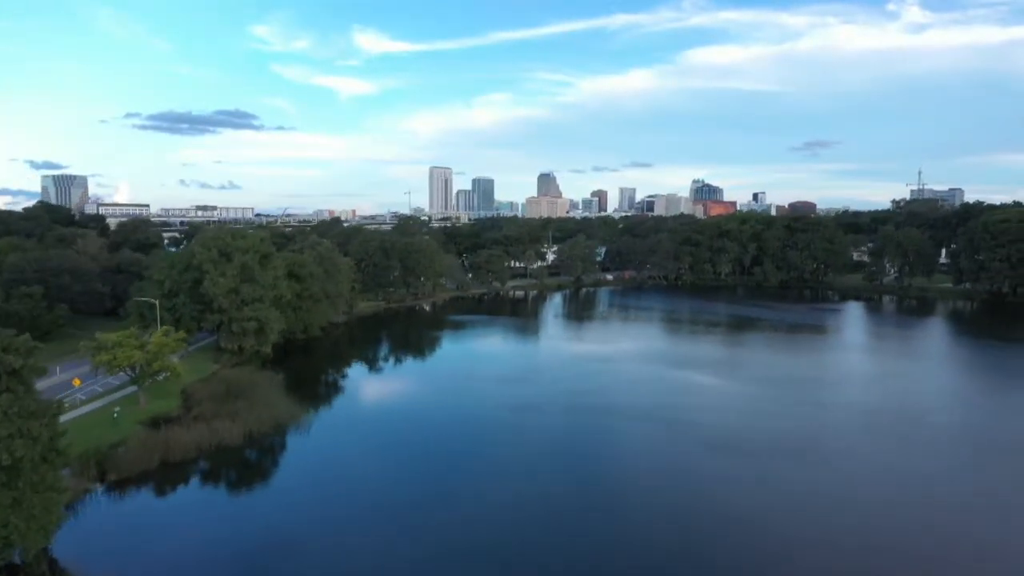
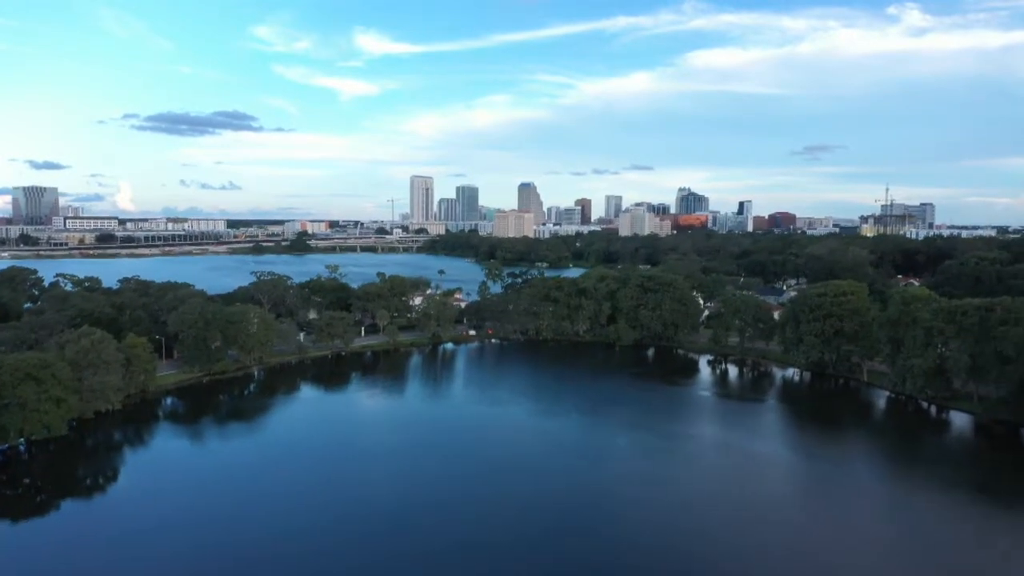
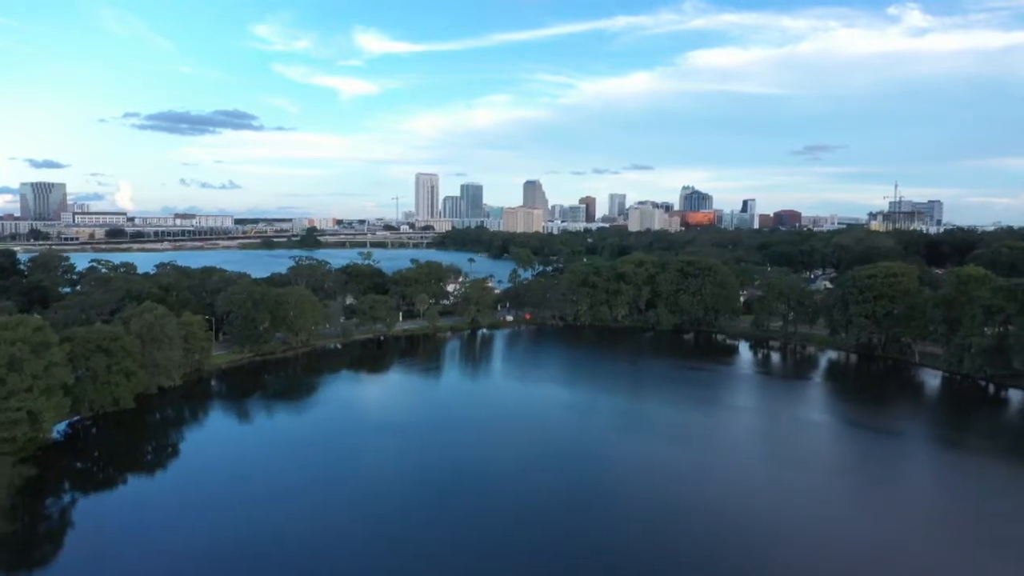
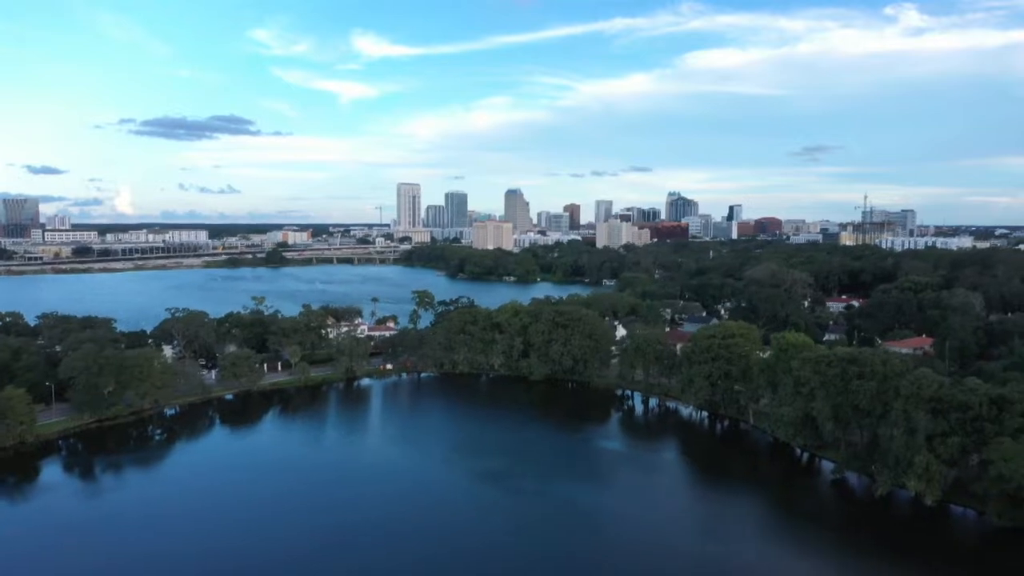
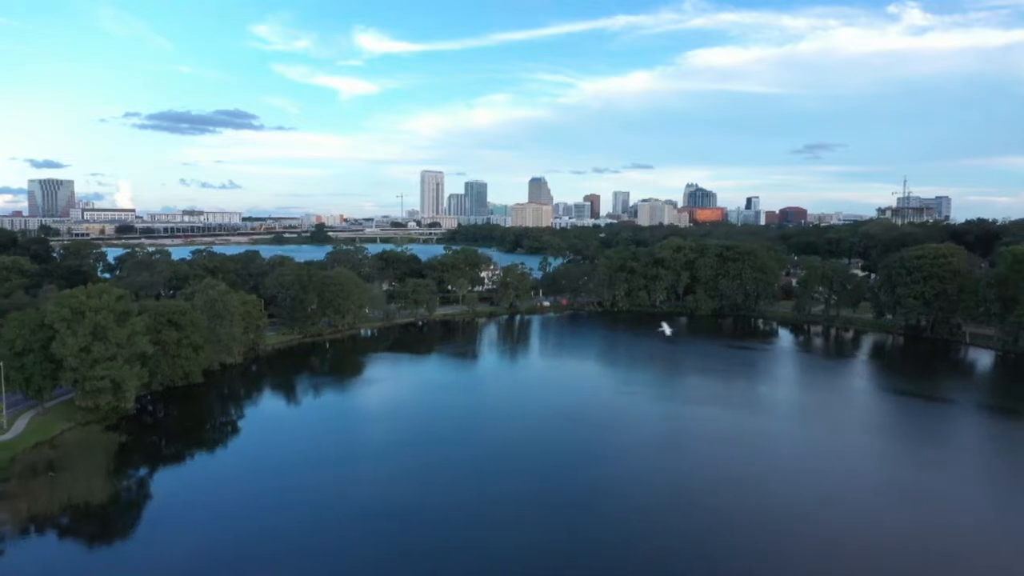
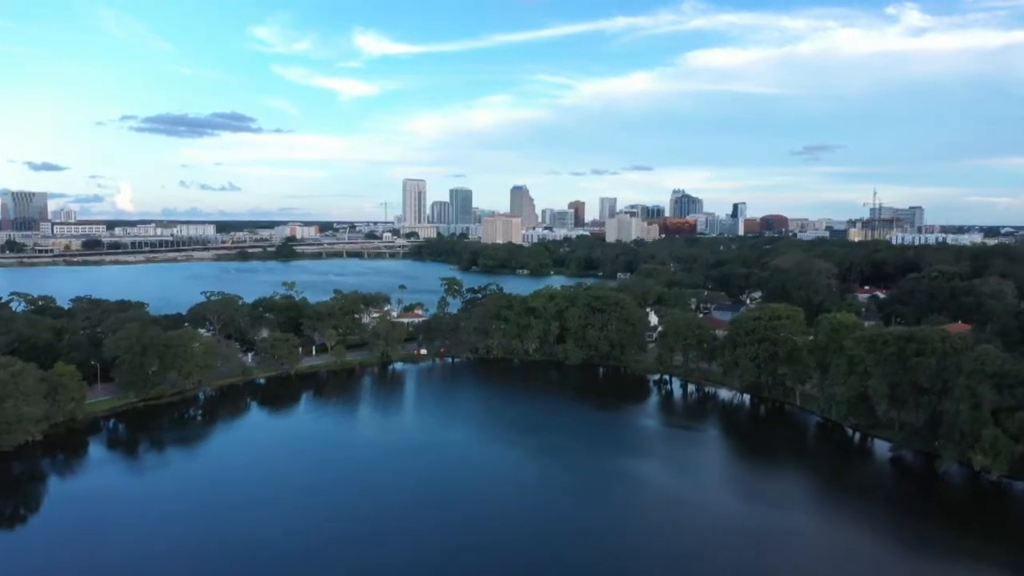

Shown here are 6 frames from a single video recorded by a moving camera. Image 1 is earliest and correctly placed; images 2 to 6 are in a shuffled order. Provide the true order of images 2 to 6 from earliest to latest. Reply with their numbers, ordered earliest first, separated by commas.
5, 3, 2, 6, 4
